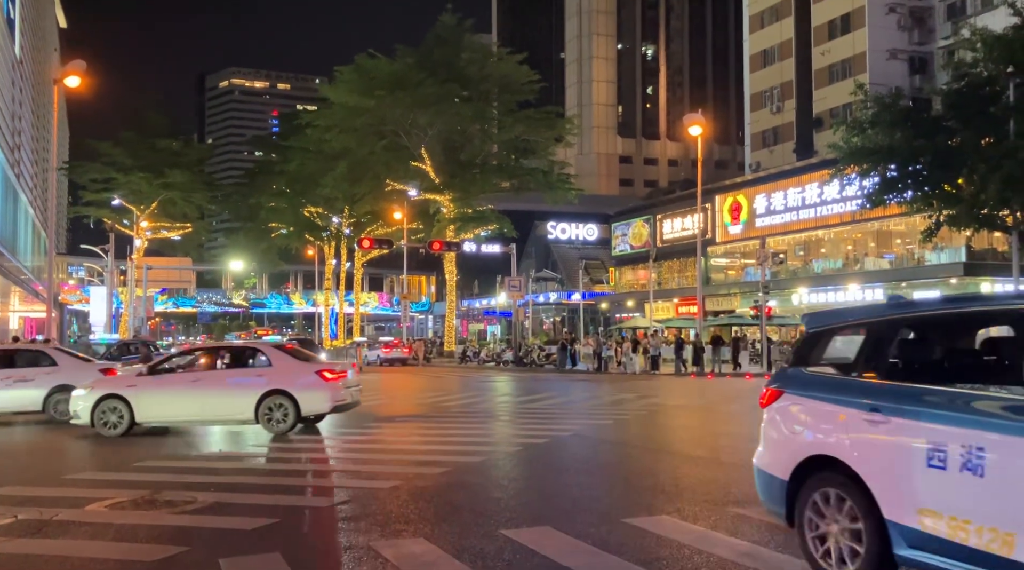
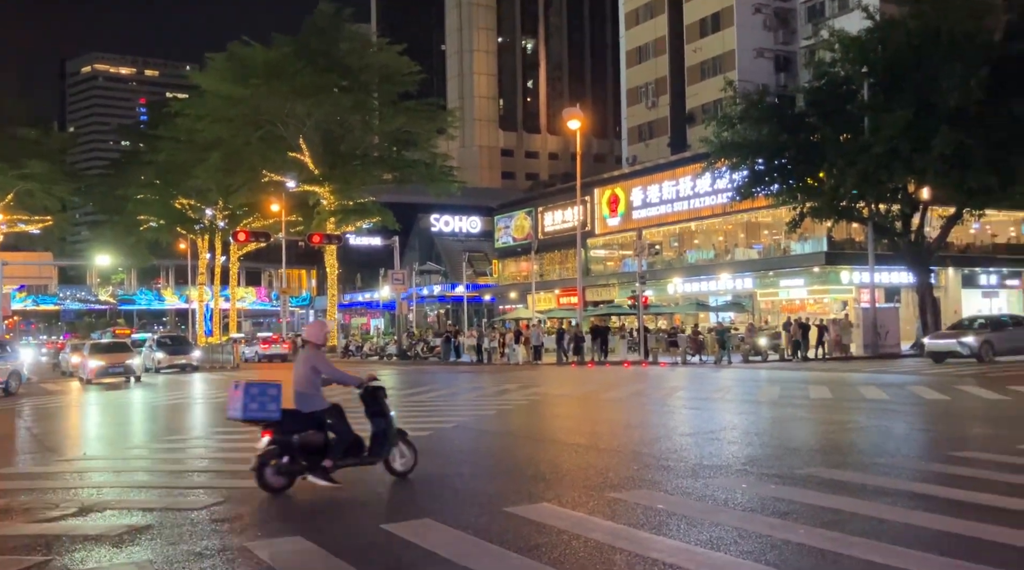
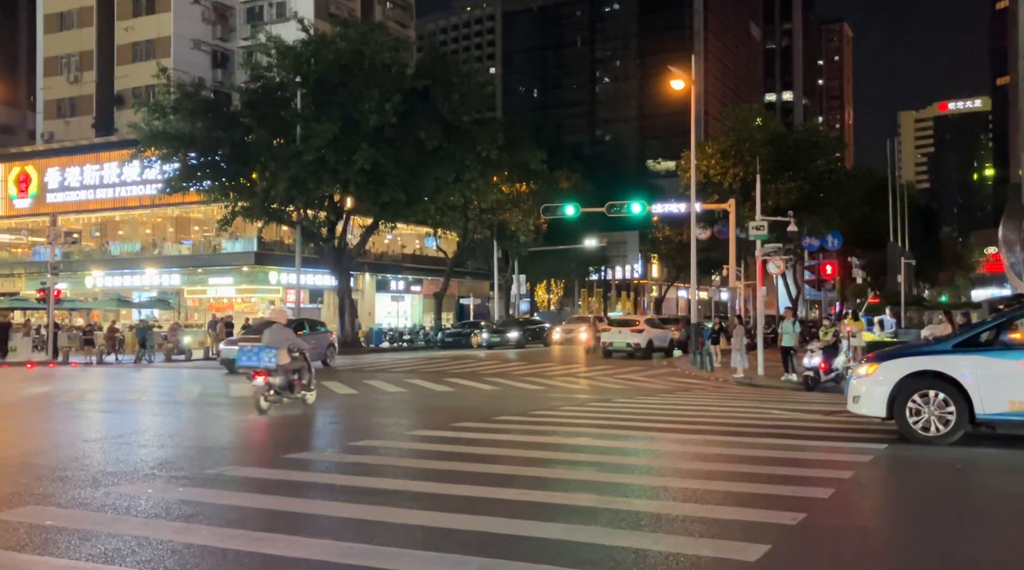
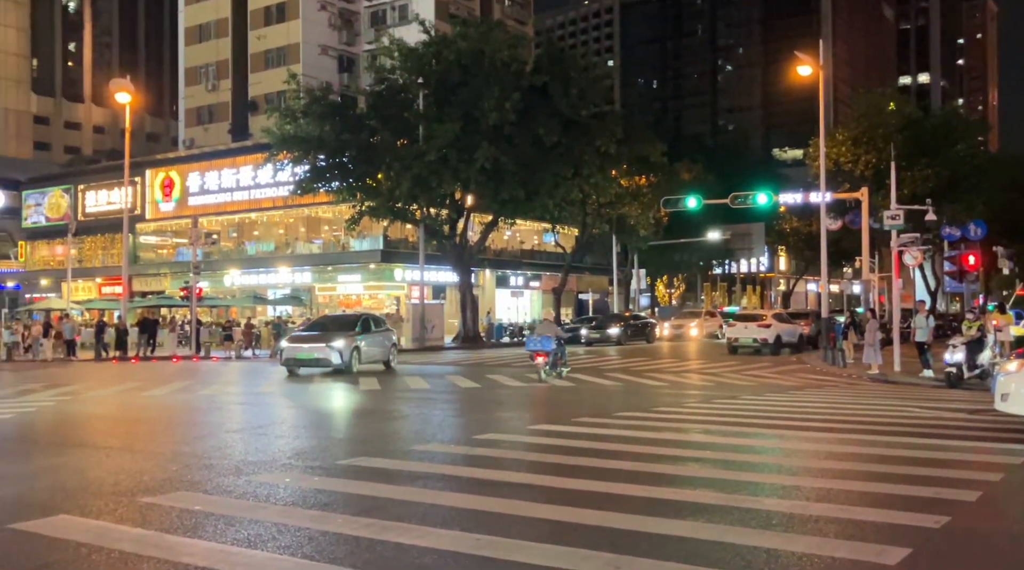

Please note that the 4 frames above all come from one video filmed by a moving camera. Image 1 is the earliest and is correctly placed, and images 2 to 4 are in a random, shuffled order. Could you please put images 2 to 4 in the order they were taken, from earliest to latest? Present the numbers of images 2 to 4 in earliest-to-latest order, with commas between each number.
2, 3, 4
